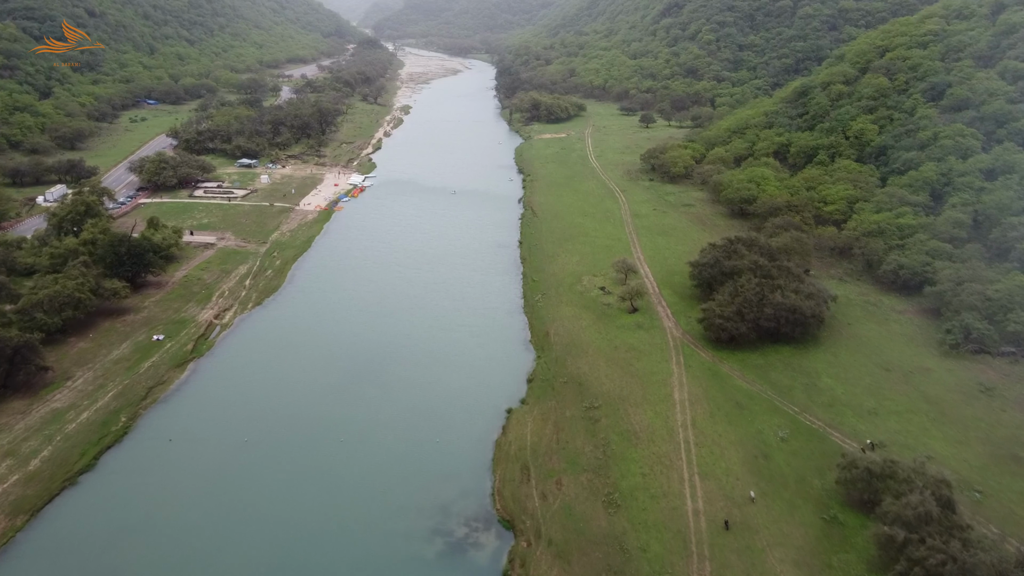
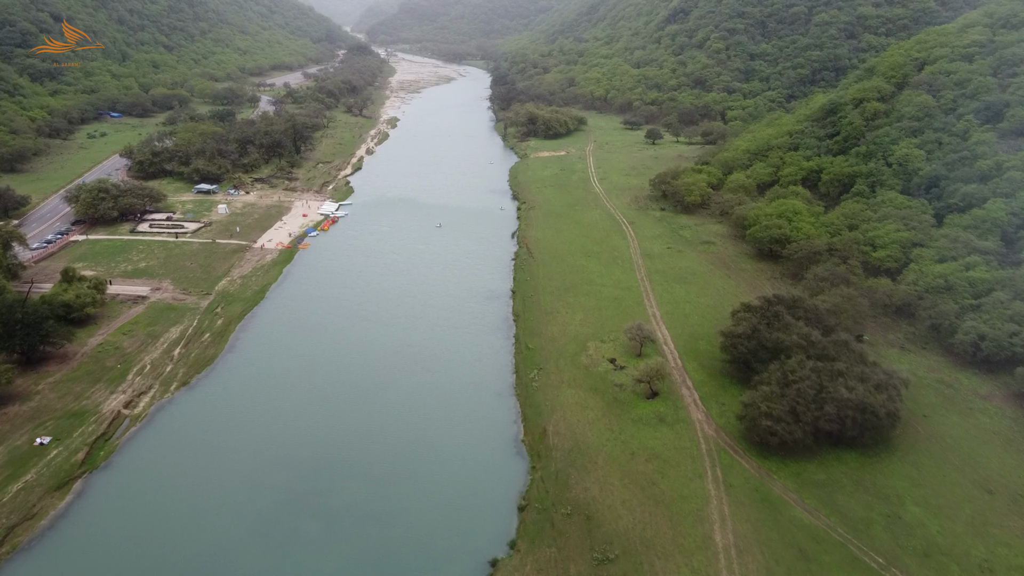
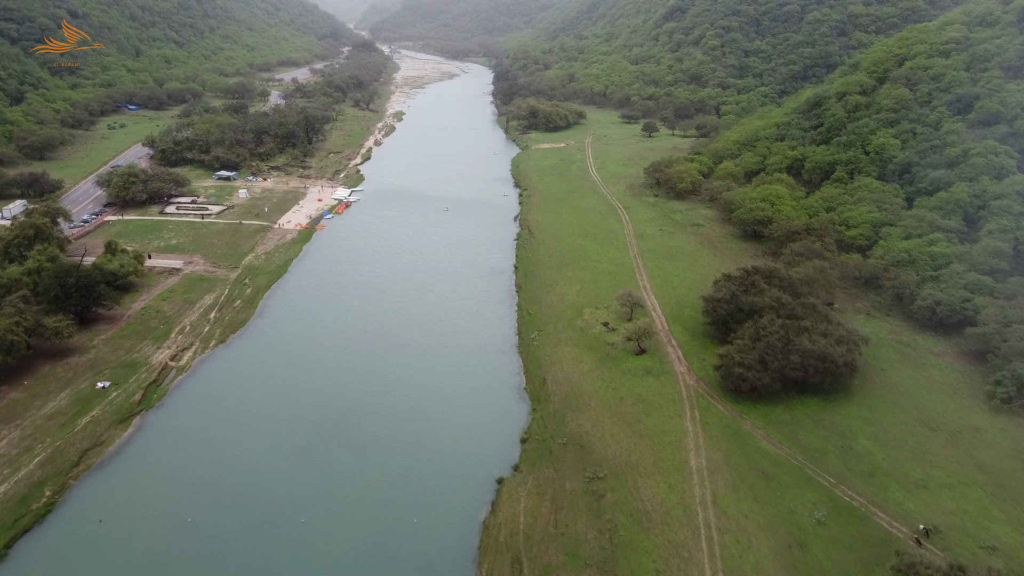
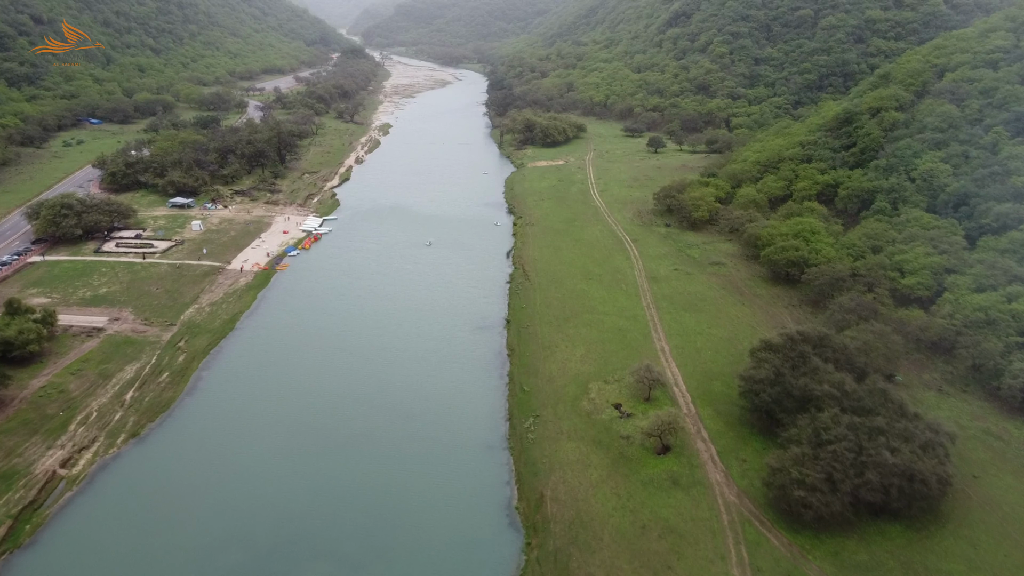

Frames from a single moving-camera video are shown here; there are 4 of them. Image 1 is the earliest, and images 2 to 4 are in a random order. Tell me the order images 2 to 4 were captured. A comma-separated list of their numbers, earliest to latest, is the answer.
3, 2, 4
